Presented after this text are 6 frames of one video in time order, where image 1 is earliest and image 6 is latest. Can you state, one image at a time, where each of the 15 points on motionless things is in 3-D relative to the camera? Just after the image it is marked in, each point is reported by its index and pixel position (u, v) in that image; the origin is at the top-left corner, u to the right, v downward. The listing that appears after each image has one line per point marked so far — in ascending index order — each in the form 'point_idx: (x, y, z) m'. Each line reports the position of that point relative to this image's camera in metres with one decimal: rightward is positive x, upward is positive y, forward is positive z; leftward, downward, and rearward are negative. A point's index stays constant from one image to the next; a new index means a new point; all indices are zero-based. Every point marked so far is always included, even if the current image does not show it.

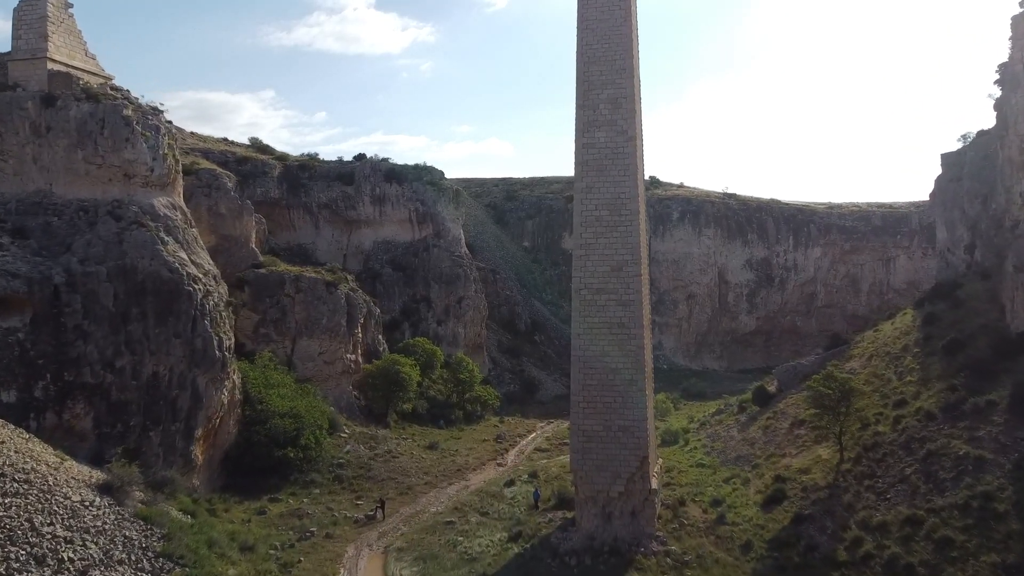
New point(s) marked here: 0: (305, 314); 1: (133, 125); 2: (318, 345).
0: (-5.0, -0.6, +19.7) m
1: (-6.7, +2.9, +14.4) m
2: (-4.7, -1.4, +19.7) m
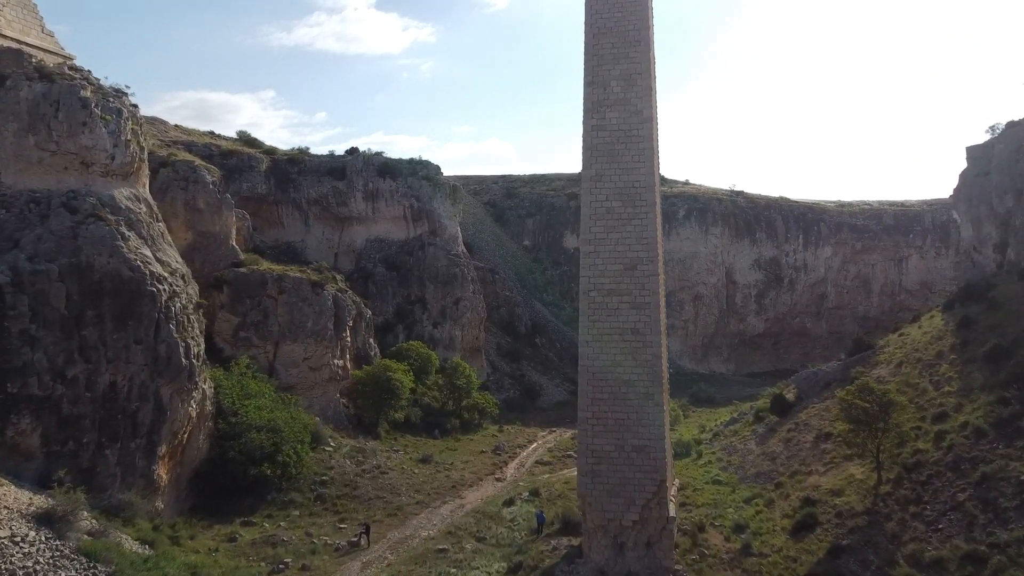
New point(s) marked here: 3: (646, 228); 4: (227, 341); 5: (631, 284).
0: (-5.0, -0.6, +18.3) m
1: (-6.7, +2.9, +13.0) m
2: (-4.7, -1.4, +18.3) m
3: (+1.7, +0.8, +10.5) m
4: (-6.2, -1.2, +17.7) m
5: (+1.5, +0.1, +10.5) m
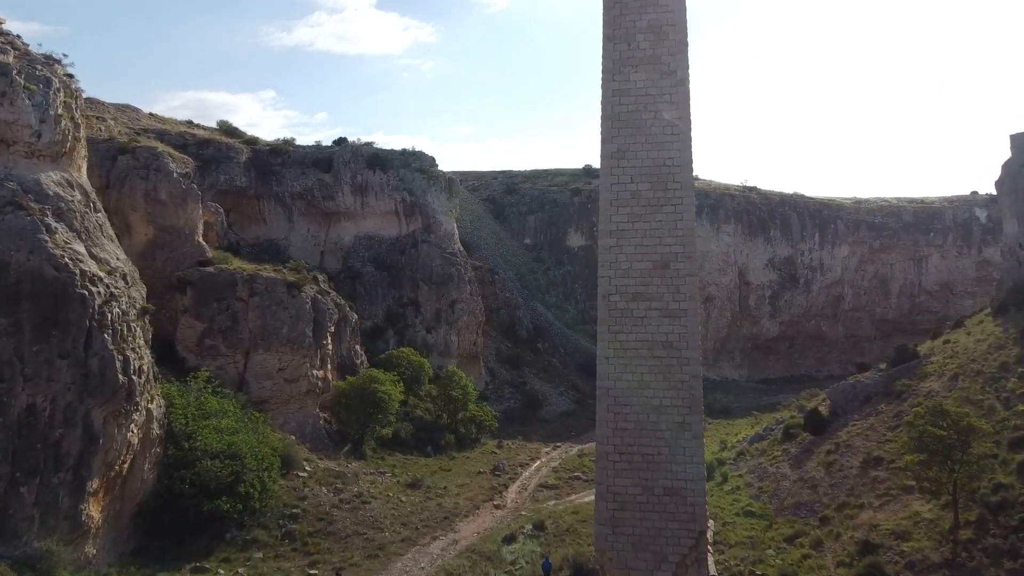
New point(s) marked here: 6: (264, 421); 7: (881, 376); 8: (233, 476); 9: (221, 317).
0: (-5.0, -0.7, +16.2) m
1: (-6.7, +2.8, +10.9) m
2: (-4.7, -1.4, +16.2) m
3: (+1.8, +0.8, +8.5) m
4: (-6.1, -1.2, +15.6) m
5: (+1.5, 0.0, +8.5) m
6: (-4.5, -2.4, +14.8) m
7: (+7.7, -1.8, +17.1) m
8: (-4.1, -2.8, +12.1) m
9: (-5.7, -0.6, +16.0) m
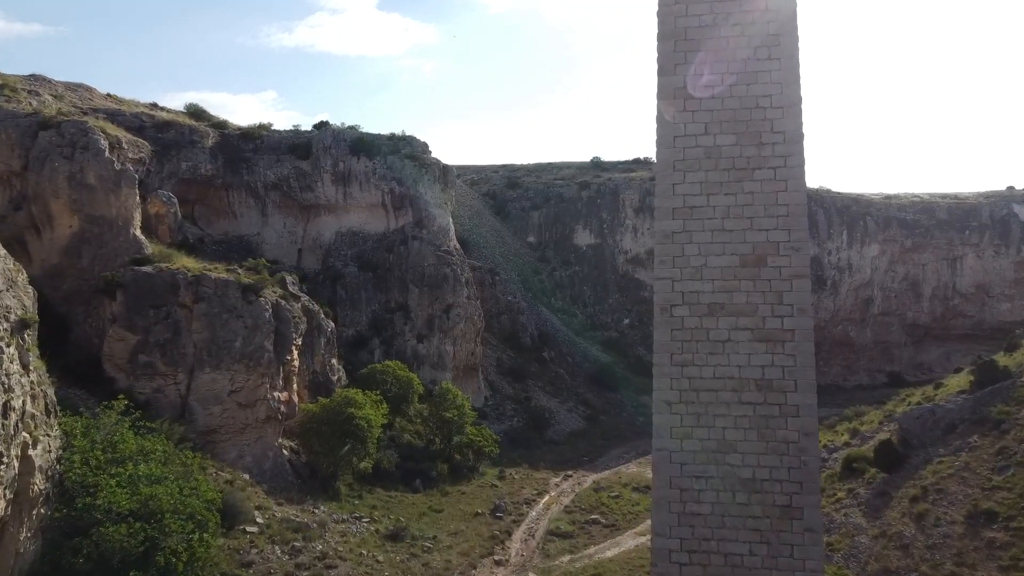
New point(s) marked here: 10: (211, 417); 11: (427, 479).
0: (-4.9, -0.7, +13.2) m
1: (-6.6, +2.8, +8.0) m
2: (-4.6, -1.5, +13.2) m
3: (+1.8, +0.7, +5.5) m
4: (-6.1, -1.2, +12.6) m
5: (+1.6, 0.0, +5.5) m
6: (-4.4, -2.5, +11.8) m
7: (+7.8, -1.9, +14.1) m
8: (-4.0, -2.8, +9.1) m
9: (-5.6, -0.6, +13.0) m
10: (-4.8, -2.0, +13.0) m
11: (-1.7, -3.8, +16.2) m
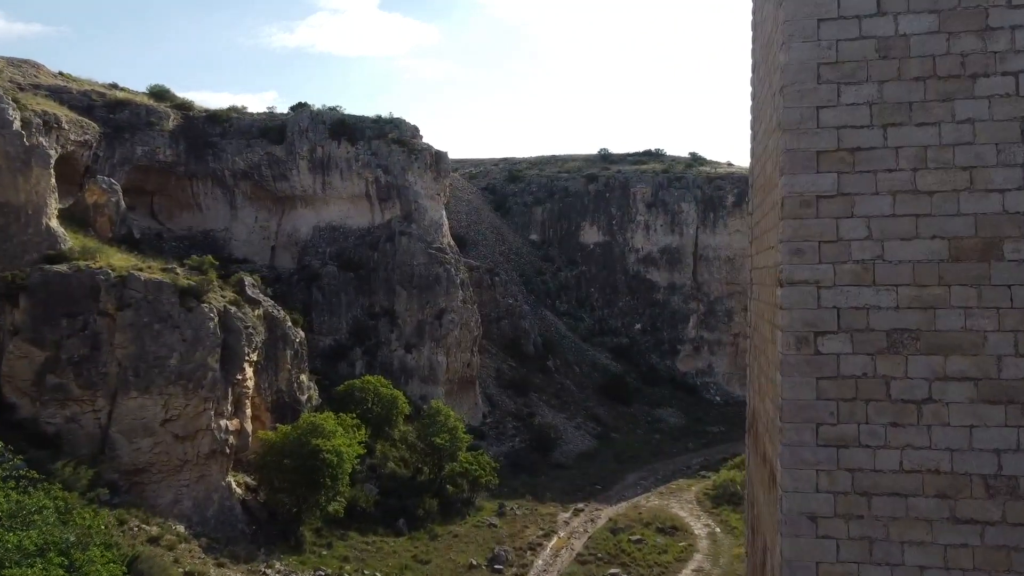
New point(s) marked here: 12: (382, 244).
0: (-4.9, -0.8, +10.6) m
1: (-6.6, +2.7, +5.4) m
2: (-4.6, -1.6, +10.6) m
3: (+1.9, +0.7, +2.9) m
4: (-6.0, -1.3, +10.0) m
5: (+1.6, -0.1, +2.9) m
6: (-4.4, -2.5, +9.2) m
7: (+7.8, -2.0, +11.5) m
8: (-4.0, -2.9, +6.5) m
9: (-5.6, -0.7, +10.4) m
10: (-4.8, -2.1, +10.4) m
11: (-1.6, -3.8, +13.6) m
12: (-3.1, +1.1, +20.0) m
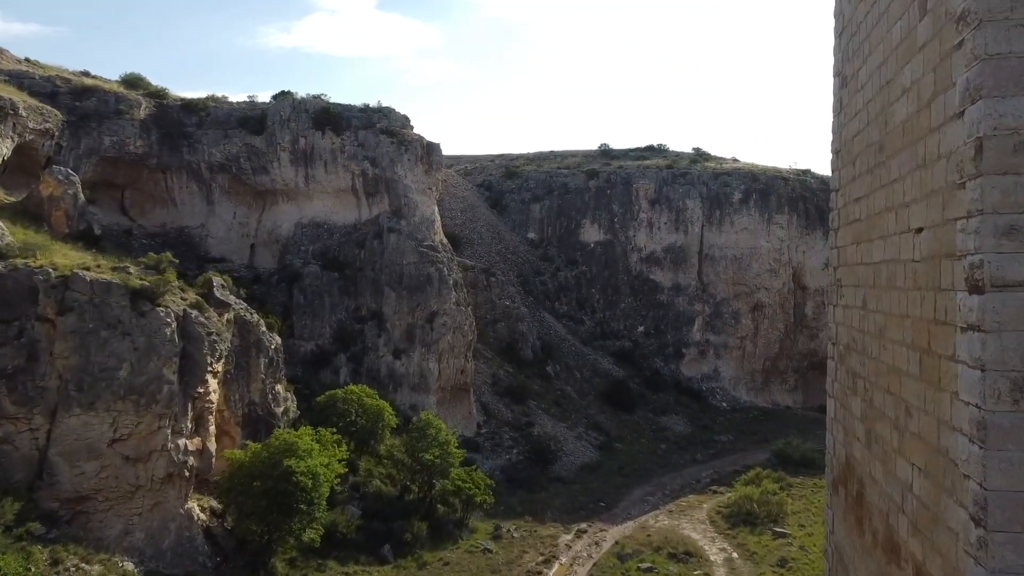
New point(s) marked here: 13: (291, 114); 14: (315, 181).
0: (-4.9, -0.8, +9.3) m
1: (-6.6, +2.7, +4.0) m
2: (-4.6, -1.6, +9.3) m
3: (+1.9, +0.6, +1.6) m
4: (-6.1, -1.3, +8.7) m
5: (+1.6, -0.1, +1.6) m
6: (-4.4, -2.5, +7.8) m
7: (+7.8, -2.0, +10.2) m
8: (-4.0, -2.9, +5.2) m
9: (-5.6, -0.7, +9.1) m
10: (-4.8, -2.1, +9.1) m
11: (-1.7, -3.9, +12.3) m
12: (-3.2, +1.0, +18.6) m
13: (-5.0, +3.9, +18.7) m
14: (-4.4, +2.4, +18.6) m
